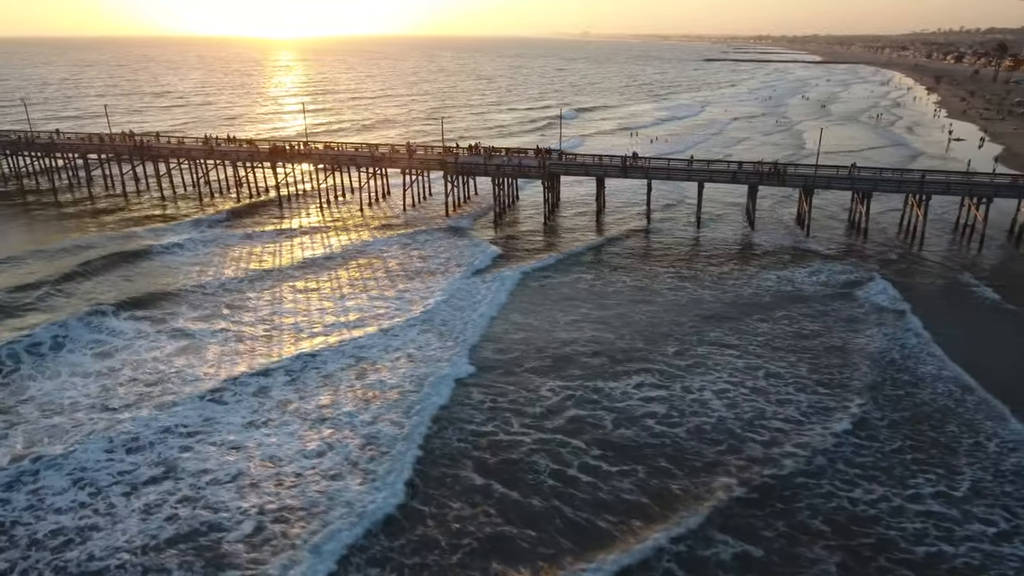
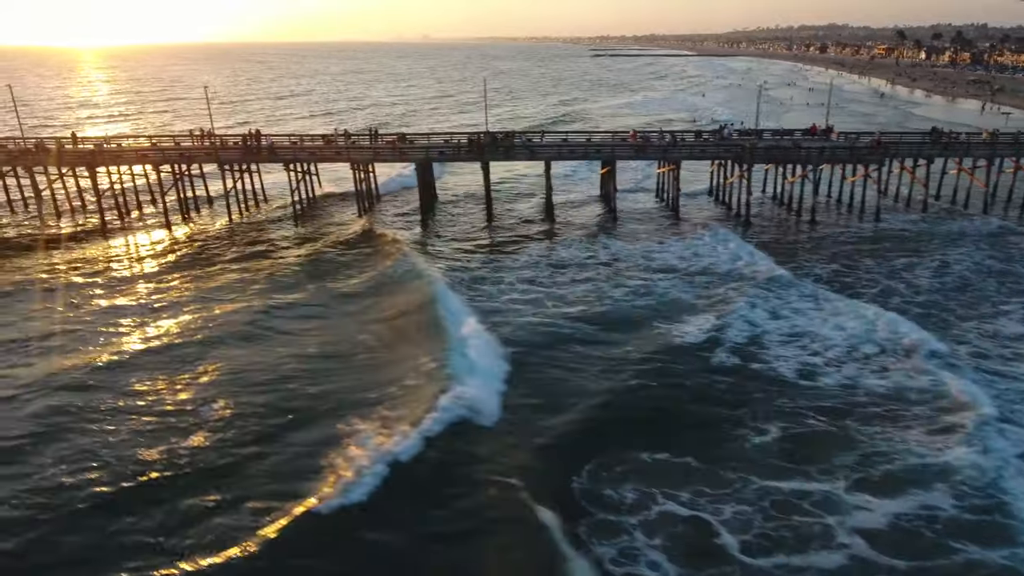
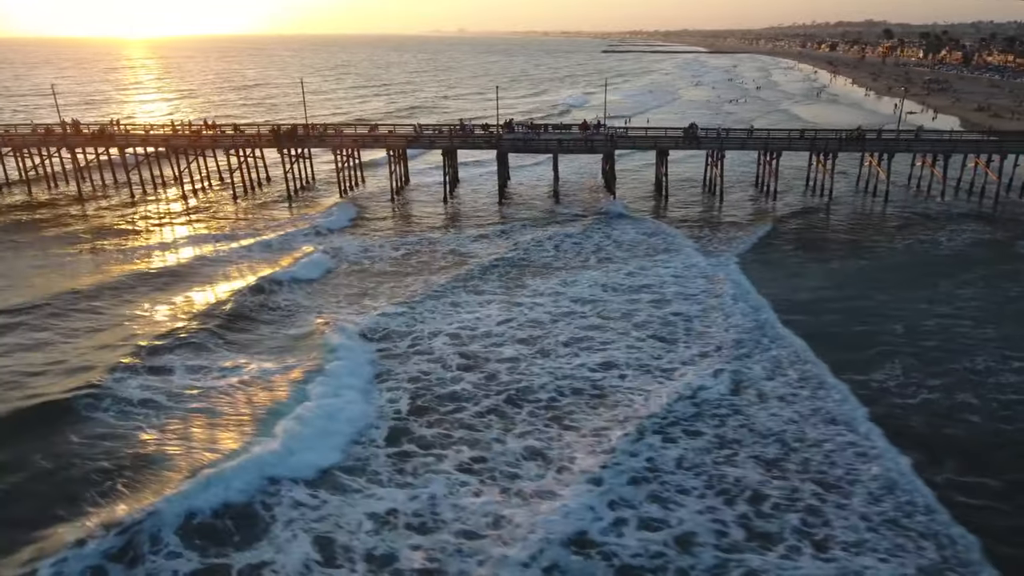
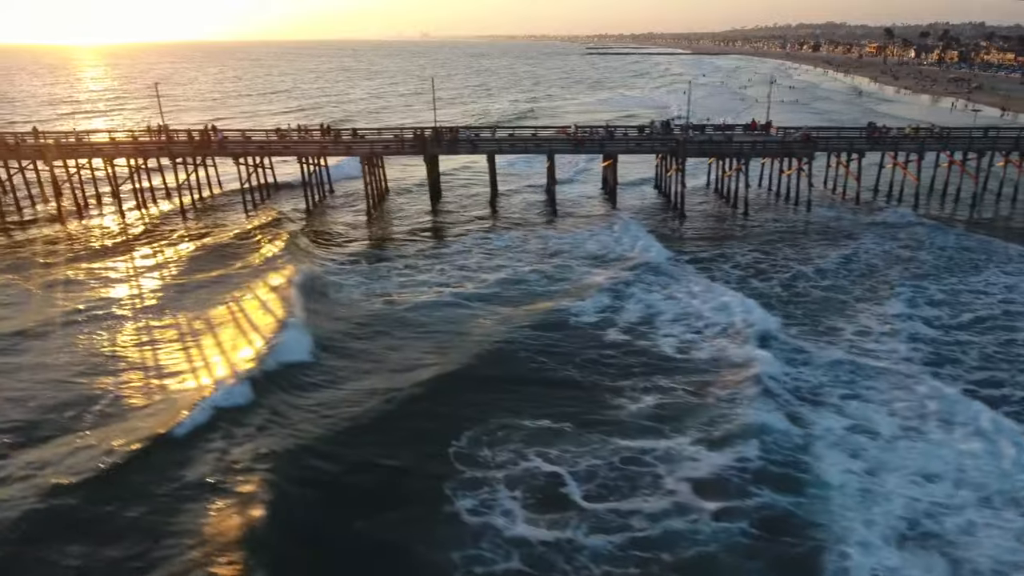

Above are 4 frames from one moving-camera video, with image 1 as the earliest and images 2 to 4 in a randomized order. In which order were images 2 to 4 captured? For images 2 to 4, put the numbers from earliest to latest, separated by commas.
3, 4, 2
